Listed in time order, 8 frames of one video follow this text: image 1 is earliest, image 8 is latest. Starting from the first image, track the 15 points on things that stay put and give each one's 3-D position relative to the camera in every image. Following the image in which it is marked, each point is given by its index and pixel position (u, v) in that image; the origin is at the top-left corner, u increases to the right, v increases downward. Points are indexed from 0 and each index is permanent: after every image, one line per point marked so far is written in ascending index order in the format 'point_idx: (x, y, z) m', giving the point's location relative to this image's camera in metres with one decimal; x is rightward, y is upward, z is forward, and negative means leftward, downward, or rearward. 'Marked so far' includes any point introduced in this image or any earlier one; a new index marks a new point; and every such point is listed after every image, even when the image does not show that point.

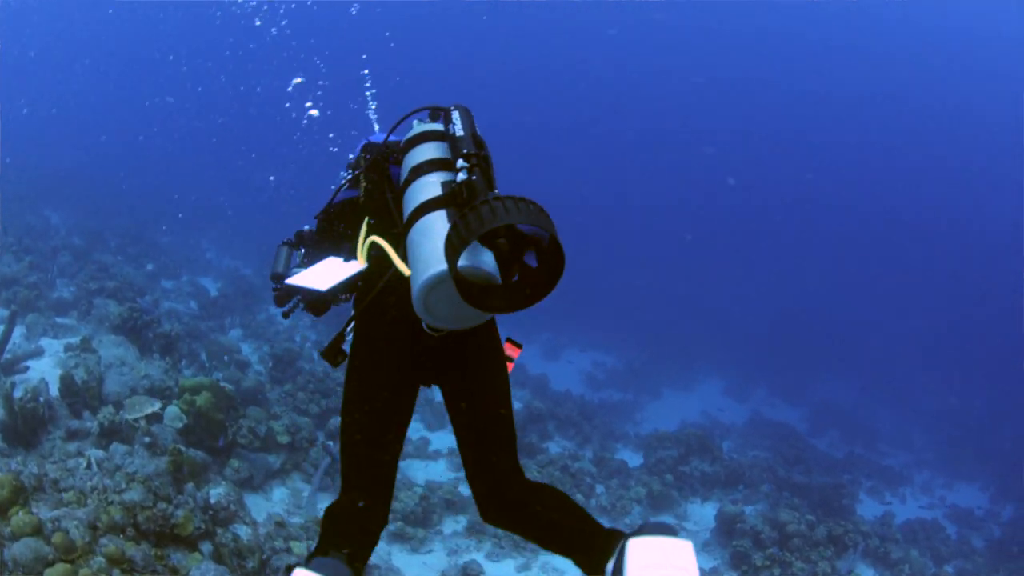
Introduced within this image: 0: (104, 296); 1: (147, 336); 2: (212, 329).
0: (-7.5, 0.0, +10.2) m
1: (-5.9, -0.8, +8.9) m
2: (-6.3, -0.8, +11.7) m
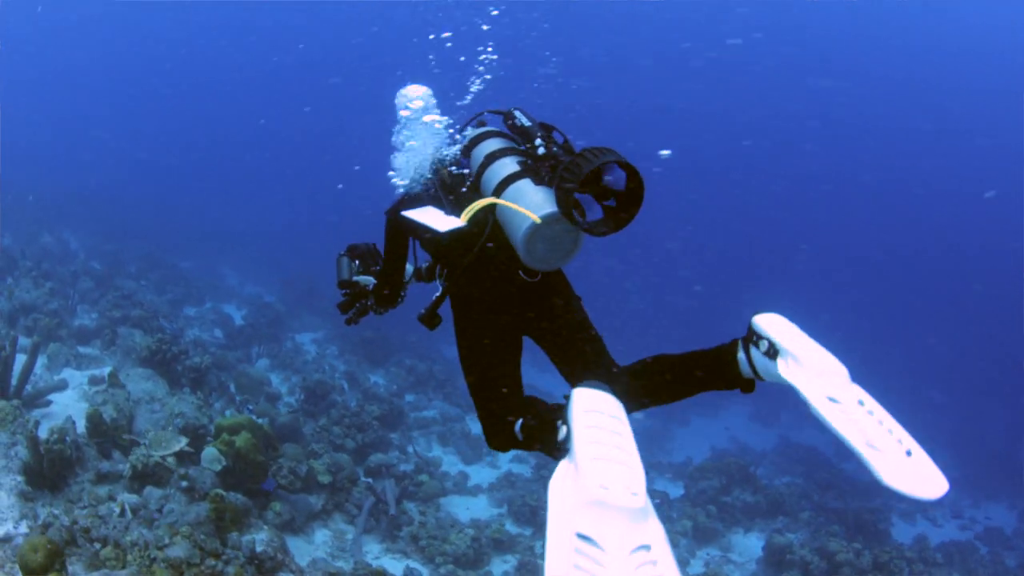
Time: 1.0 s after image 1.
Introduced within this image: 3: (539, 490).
0: (-6.6, -0.6, +9.4) m
1: (-4.9, -1.2, +8.1) m
2: (-5.4, -1.4, +10.9) m
3: (+0.6, -4.7, +12.5) m
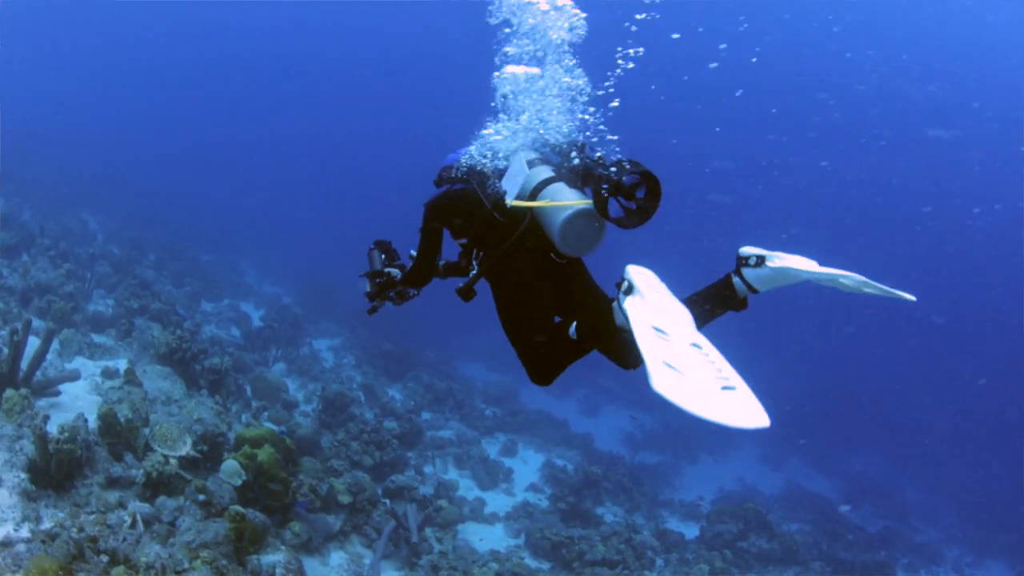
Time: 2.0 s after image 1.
0: (-6.0, -0.4, +8.9) m
1: (-4.3, -1.1, +7.5) m
2: (-4.8, -1.4, +10.3) m
3: (+1.0, -5.1, +11.7) m
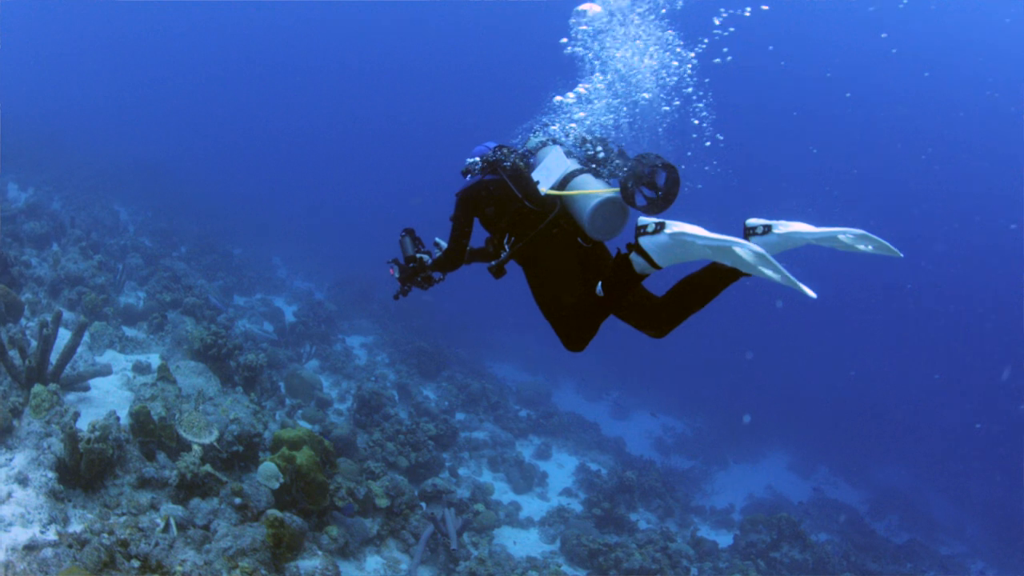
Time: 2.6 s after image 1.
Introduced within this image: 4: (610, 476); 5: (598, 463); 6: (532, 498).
0: (-5.3, -0.4, +8.7) m
1: (-3.7, -1.0, +7.2) m
2: (-4.1, -1.3, +10.0) m
3: (+1.7, -5.1, +11.3) m
4: (+2.5, -5.0, +14.0) m
5: (+2.3, -4.8, +14.7) m
6: (+0.4, -4.7, +12.0) m
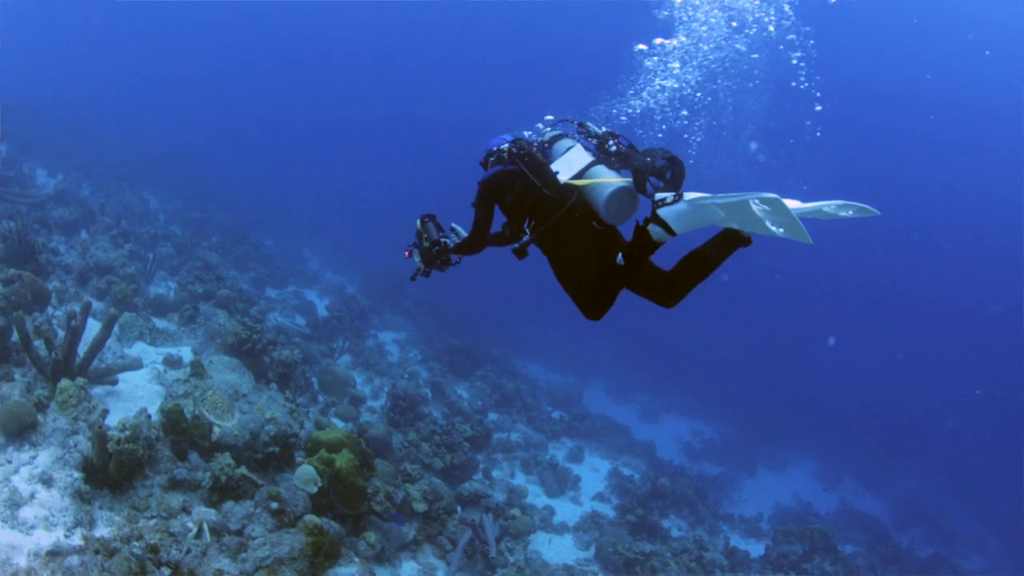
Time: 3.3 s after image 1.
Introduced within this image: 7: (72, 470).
0: (-4.7, -0.3, +8.4) m
1: (-3.2, -0.9, +6.9) m
2: (-3.4, -1.2, +9.7) m
3: (+2.4, -5.0, +10.8) m
4: (+3.3, -4.9, +13.5) m
5: (+3.1, -4.8, +14.2) m
6: (+1.1, -4.6, +11.5) m
7: (-3.4, -1.4, +4.1) m
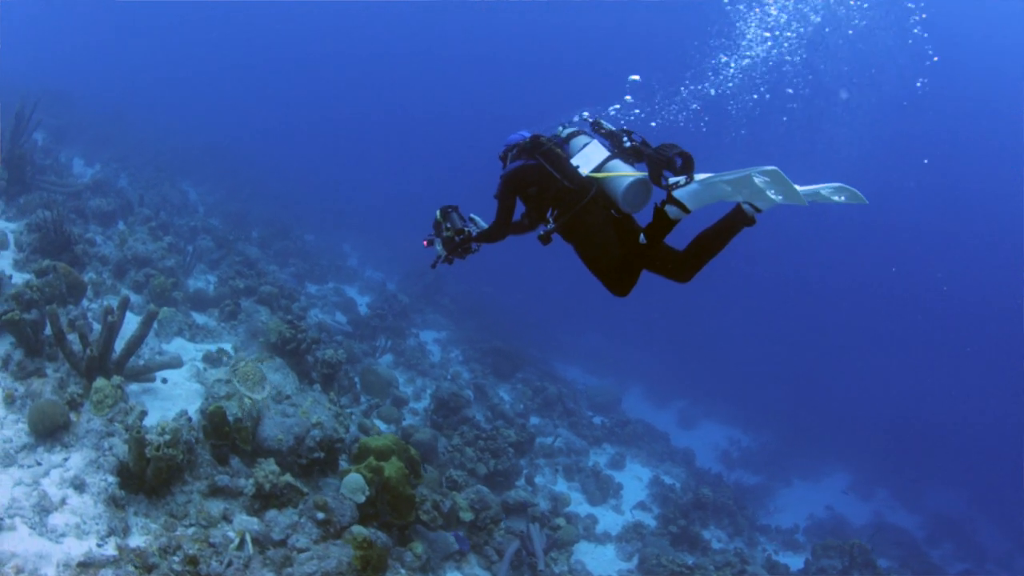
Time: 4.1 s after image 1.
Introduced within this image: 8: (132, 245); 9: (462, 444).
0: (-4.0, -0.2, +8.2) m
1: (-2.6, -0.9, +6.6) m
2: (-2.7, -1.2, +9.4) m
3: (+3.2, -5.0, +10.2) m
4: (+4.2, -4.9, +12.8) m
5: (+4.1, -4.8, +13.6) m
6: (+2.0, -4.5, +11.0) m
7: (-2.9, -1.3, +3.8) m
8: (-5.7, +0.6, +8.1) m
9: (-0.8, -2.3, +7.9) m
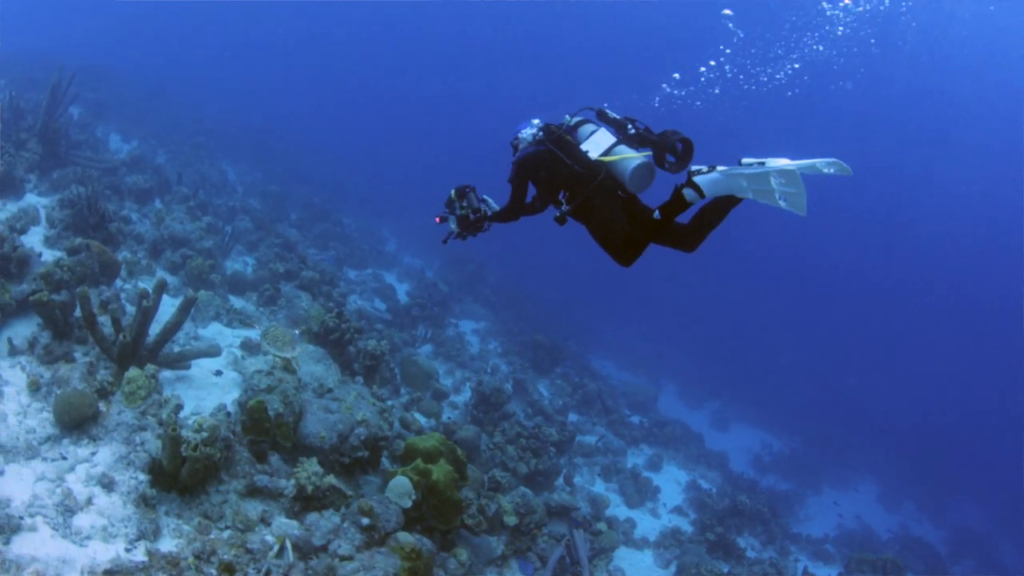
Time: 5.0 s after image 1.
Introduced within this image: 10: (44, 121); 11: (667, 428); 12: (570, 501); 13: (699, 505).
0: (-3.4, 0.0, +7.9) m
1: (-2.0, -0.7, +6.3) m
2: (-2.0, -1.0, +9.1) m
3: (+3.8, -4.9, +9.6) m
4: (+5.0, -4.8, +12.2) m
5: (+4.9, -4.6, +13.0) m
6: (+2.7, -4.4, +10.5) m
7: (-2.4, -1.2, +3.5) m
8: (-5.1, +0.8, +7.9) m
9: (-0.1, -2.2, +7.5) m
10: (-8.1, +3.0, +9.3) m
11: (+4.2, -3.7, +14.5) m
12: (+0.8, -2.9, +7.3) m
13: (+4.2, -4.6, +11.5) m
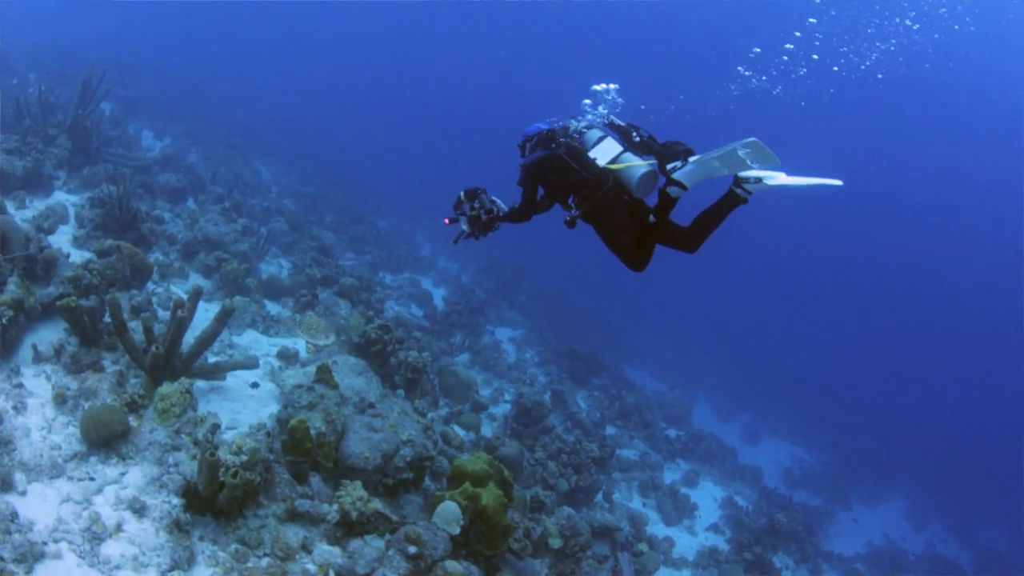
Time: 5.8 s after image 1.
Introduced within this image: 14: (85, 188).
0: (-2.8, -0.1, +7.6) m
1: (-1.5, -0.8, +6.0) m
2: (-1.4, -1.1, +8.8) m
3: (+4.4, -5.0, +9.1) m
4: (+5.7, -4.9, +11.6) m
5: (+5.6, -4.8, +12.4) m
6: (+3.3, -4.5, +10.0) m
7: (-2.0, -1.2, +3.2) m
8: (-4.5, +0.7, +7.7) m
9: (+0.4, -2.2, +7.1) m
10: (-7.5, +2.9, +9.3) m
11: (+4.9, -3.9, +13.9) m
12: (+1.3, -3.0, +6.8) m
13: (+4.8, -4.8, +10.9) m
14: (-6.4, +1.4, +8.1) m
